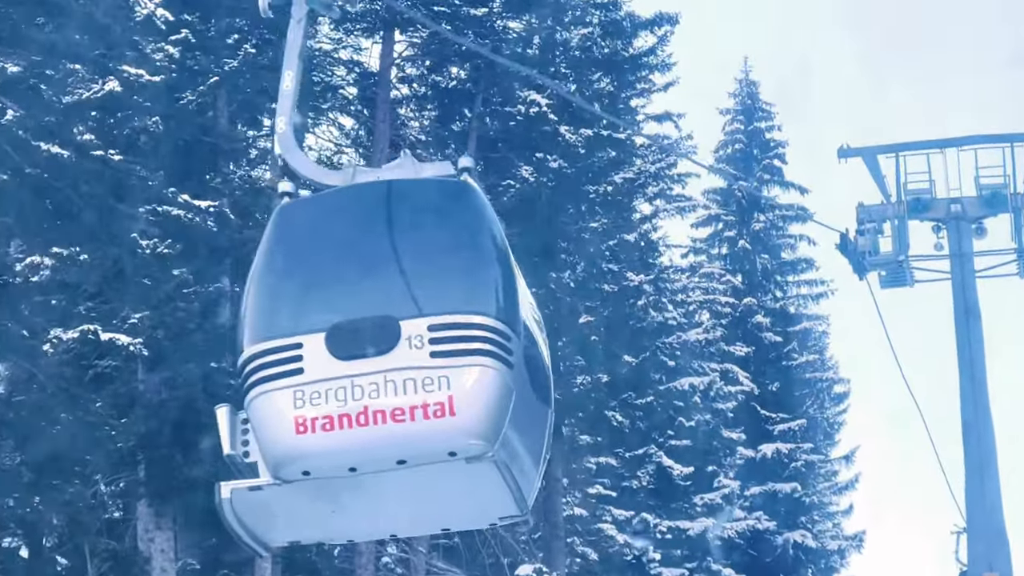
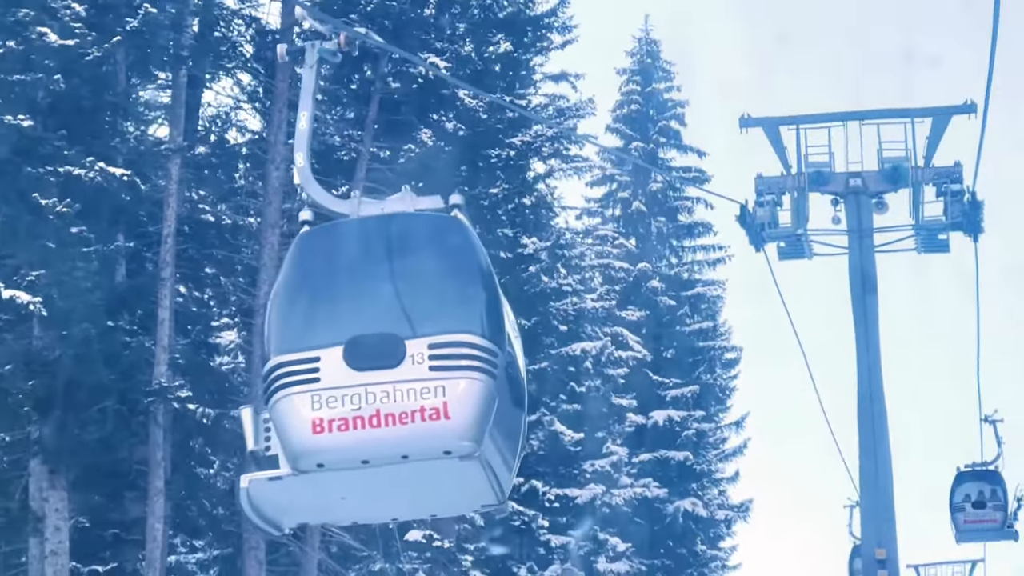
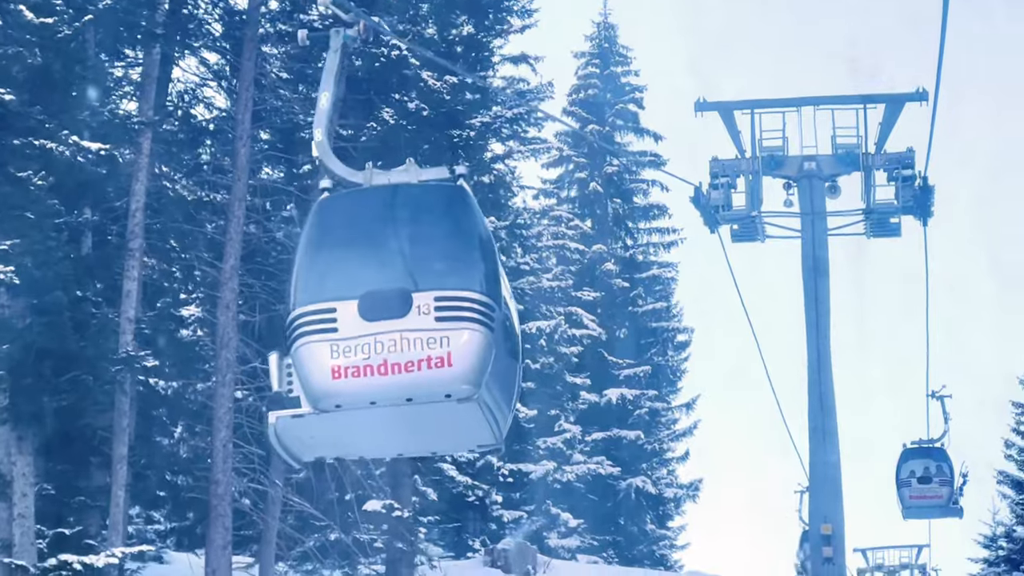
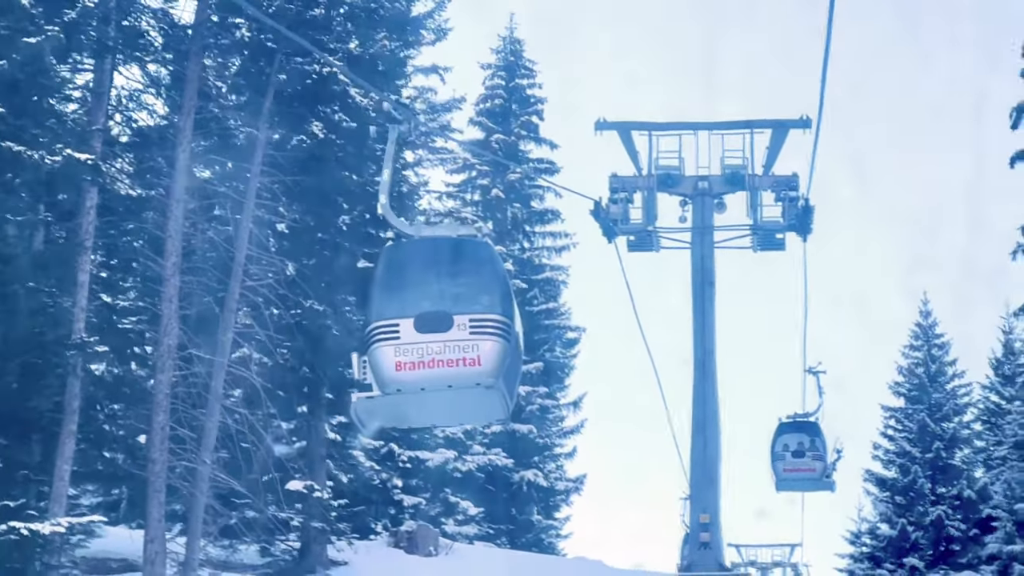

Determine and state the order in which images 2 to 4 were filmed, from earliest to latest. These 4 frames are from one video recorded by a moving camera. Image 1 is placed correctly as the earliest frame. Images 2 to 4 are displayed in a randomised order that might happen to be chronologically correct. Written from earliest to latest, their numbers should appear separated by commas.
2, 3, 4
